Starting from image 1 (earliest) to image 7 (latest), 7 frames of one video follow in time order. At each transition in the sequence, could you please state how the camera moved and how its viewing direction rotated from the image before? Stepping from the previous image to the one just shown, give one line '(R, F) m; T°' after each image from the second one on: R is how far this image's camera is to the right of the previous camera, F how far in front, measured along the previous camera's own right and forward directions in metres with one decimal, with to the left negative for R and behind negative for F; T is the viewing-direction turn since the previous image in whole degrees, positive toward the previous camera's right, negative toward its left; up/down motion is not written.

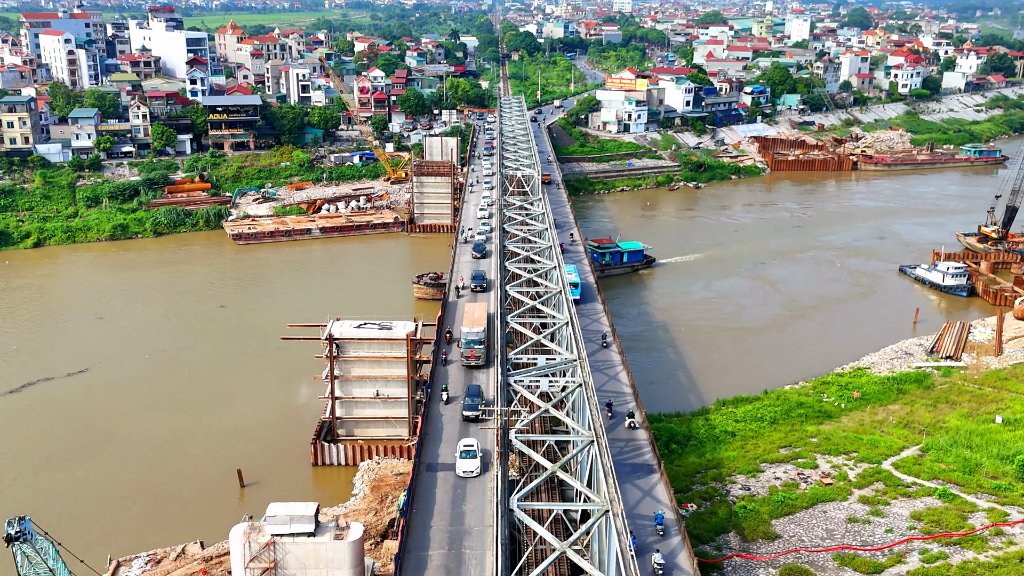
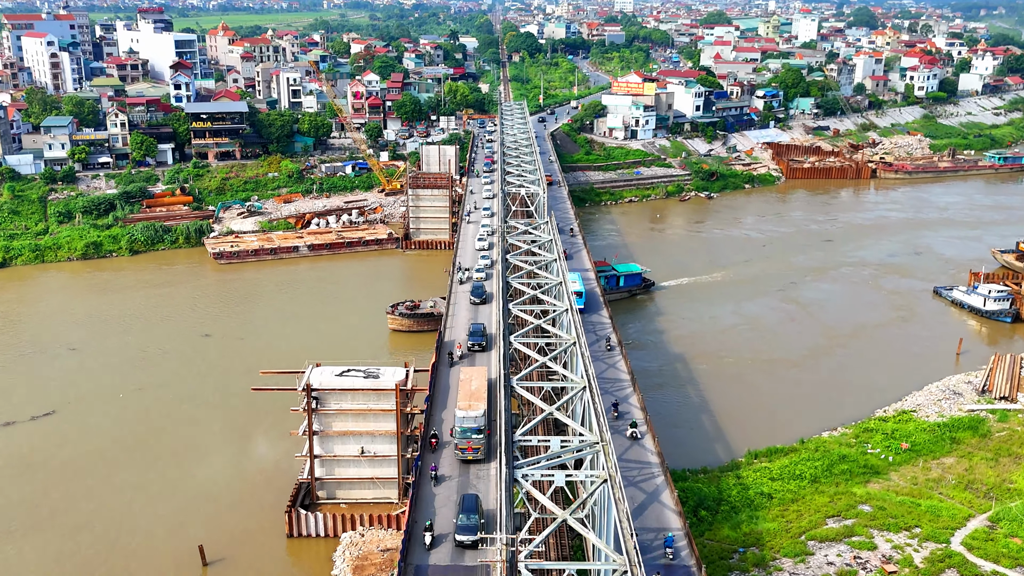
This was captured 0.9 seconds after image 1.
(0.0, +1.9) m; 0°
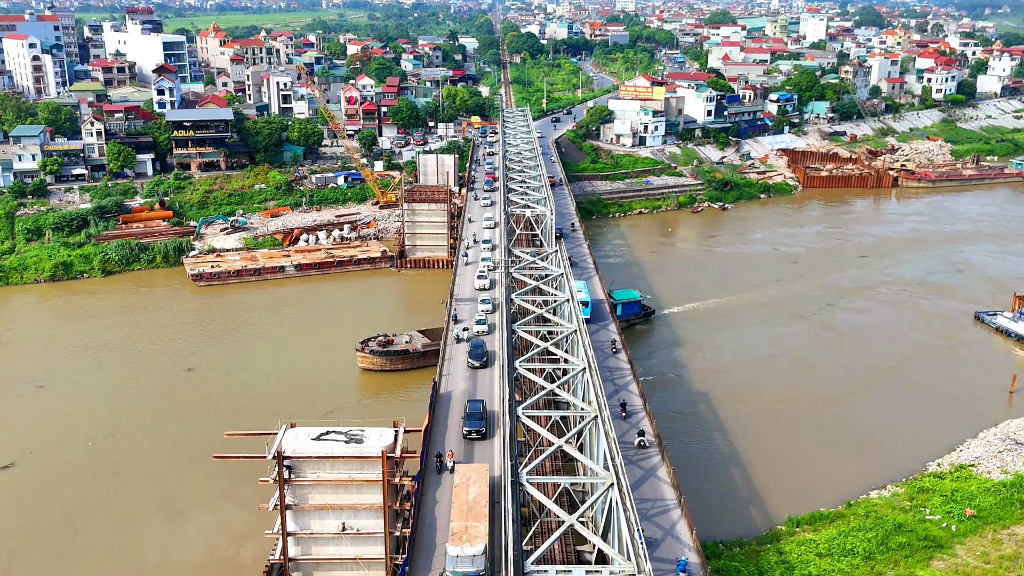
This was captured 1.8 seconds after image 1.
(-0.1, +1.9) m; 0°
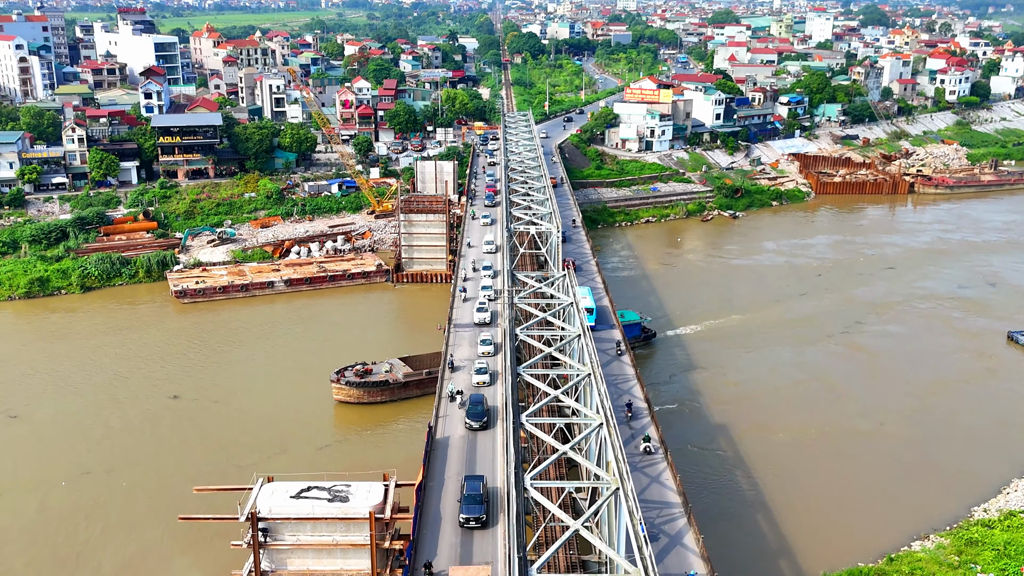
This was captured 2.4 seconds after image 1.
(0.0, +1.3) m; 0°
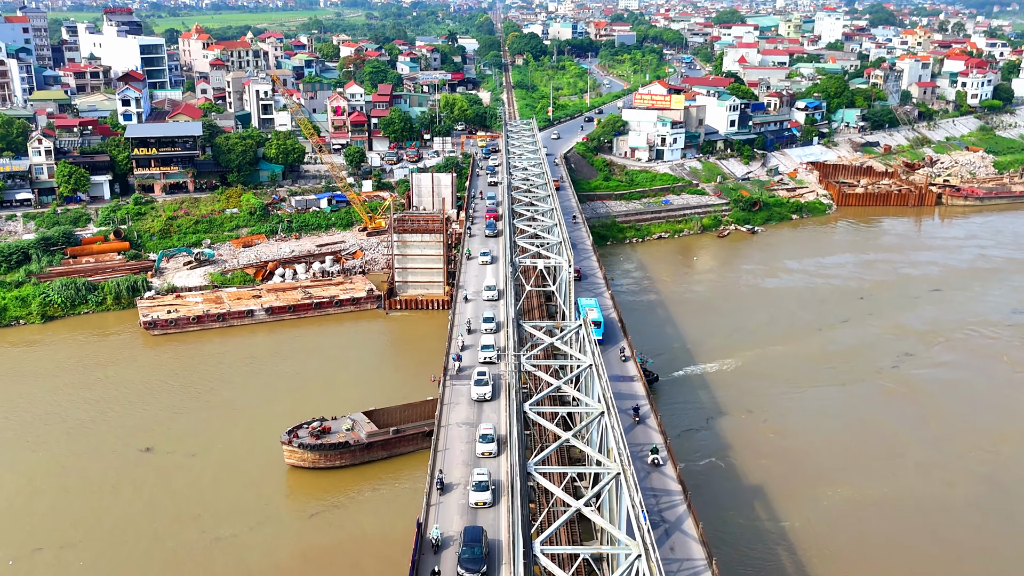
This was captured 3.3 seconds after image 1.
(-0.1, +2.1) m; 0°
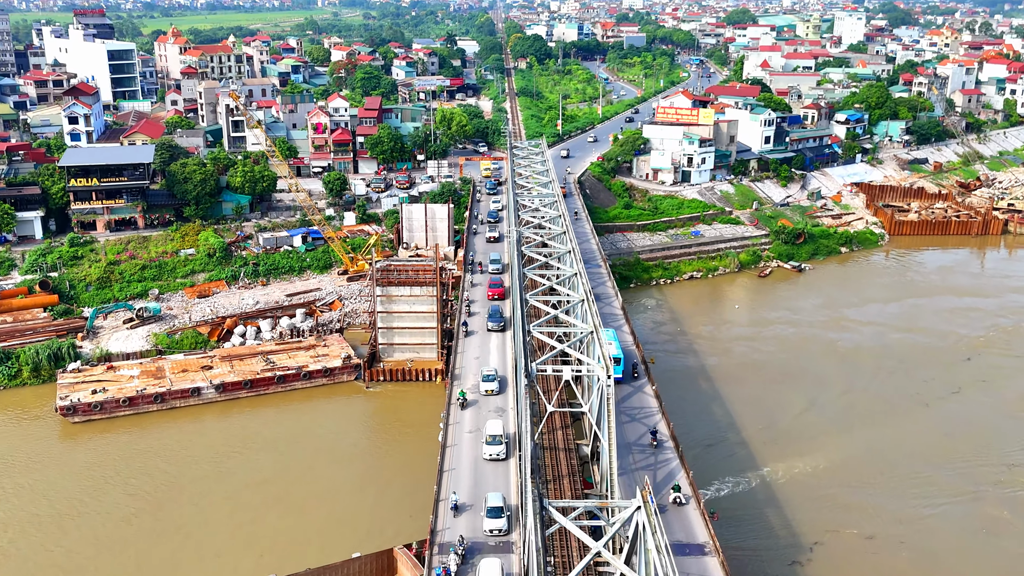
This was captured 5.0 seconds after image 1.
(-0.1, +4.1) m; 0°
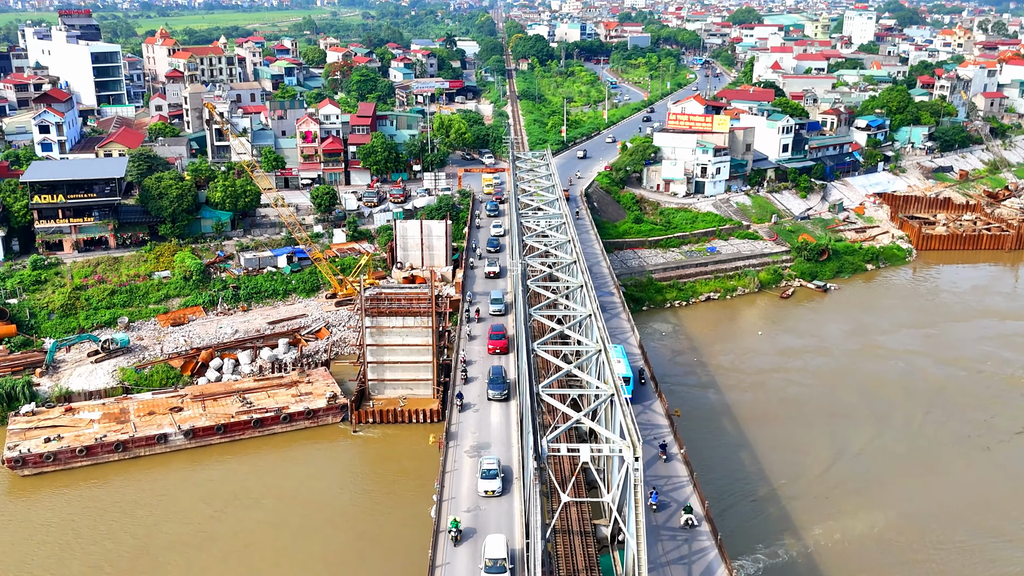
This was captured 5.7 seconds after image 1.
(0.0, +1.8) m; 0°
